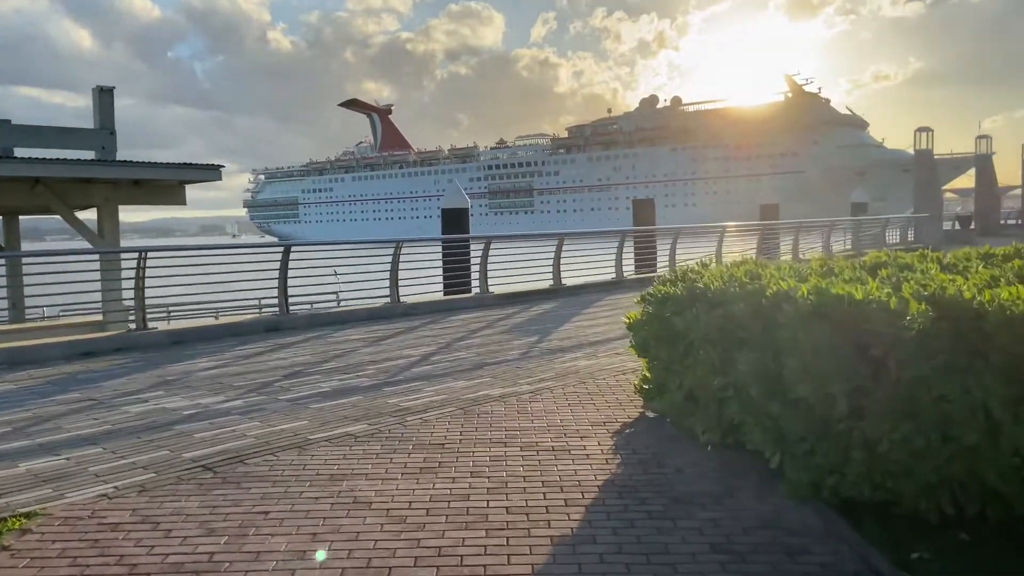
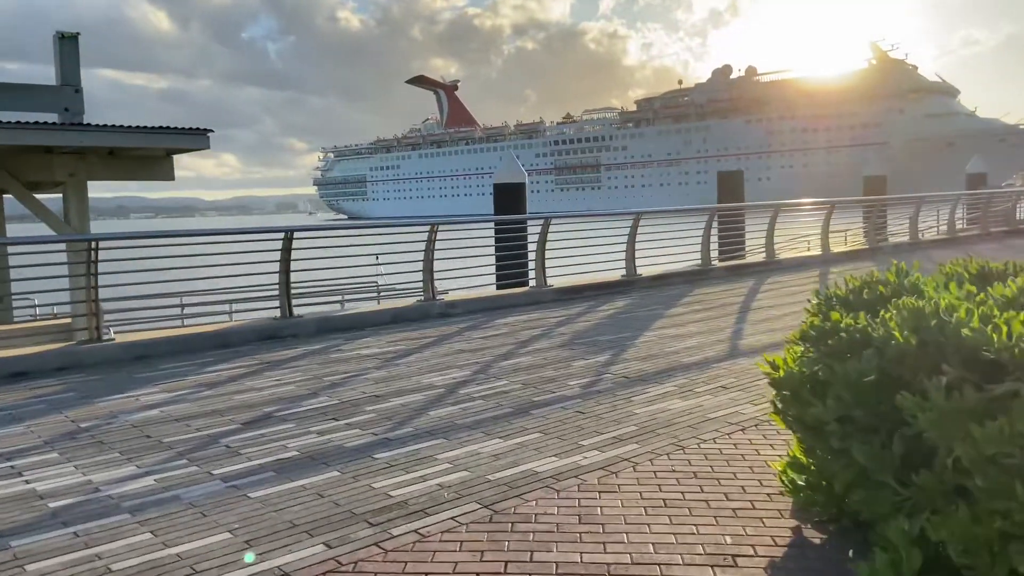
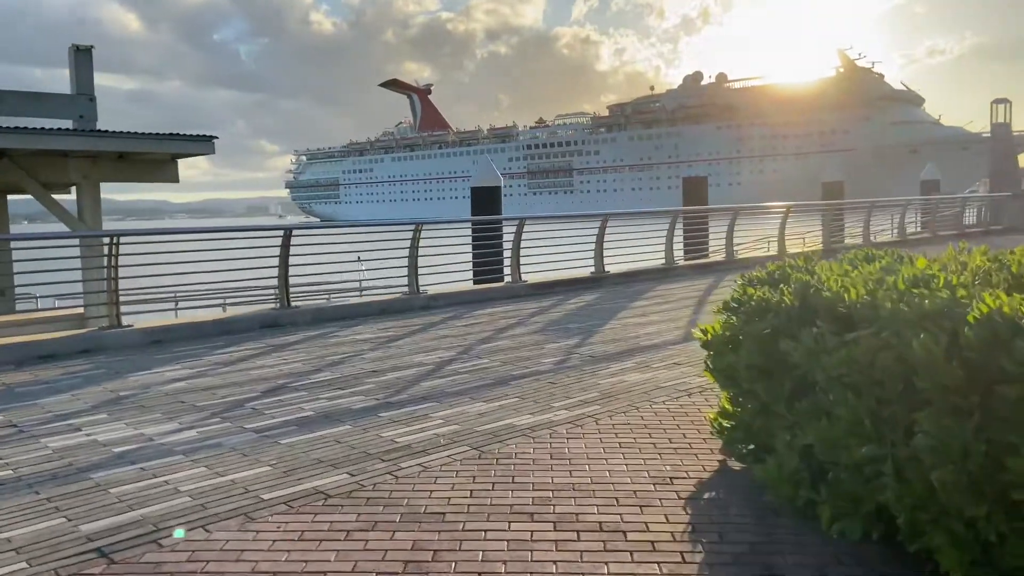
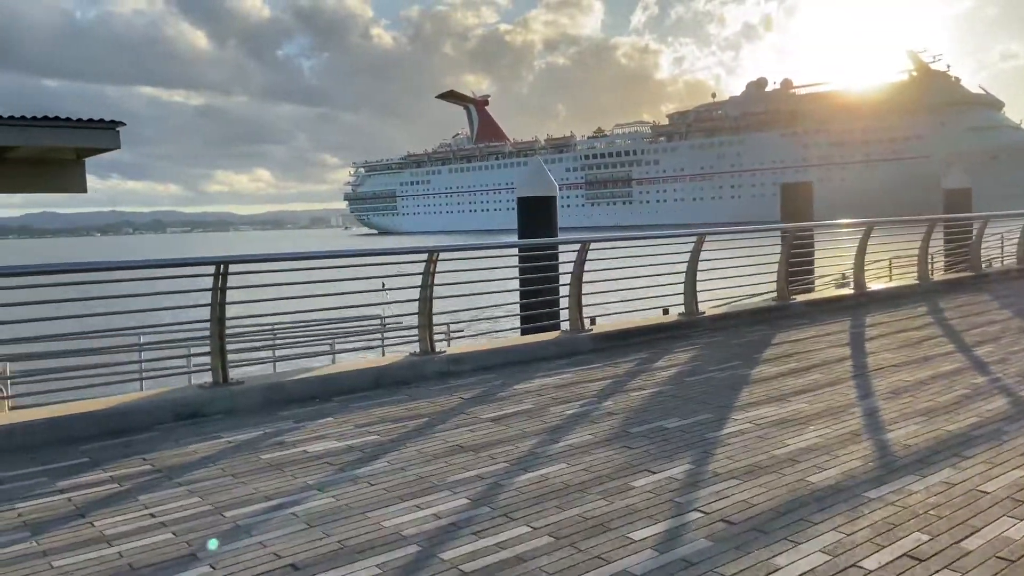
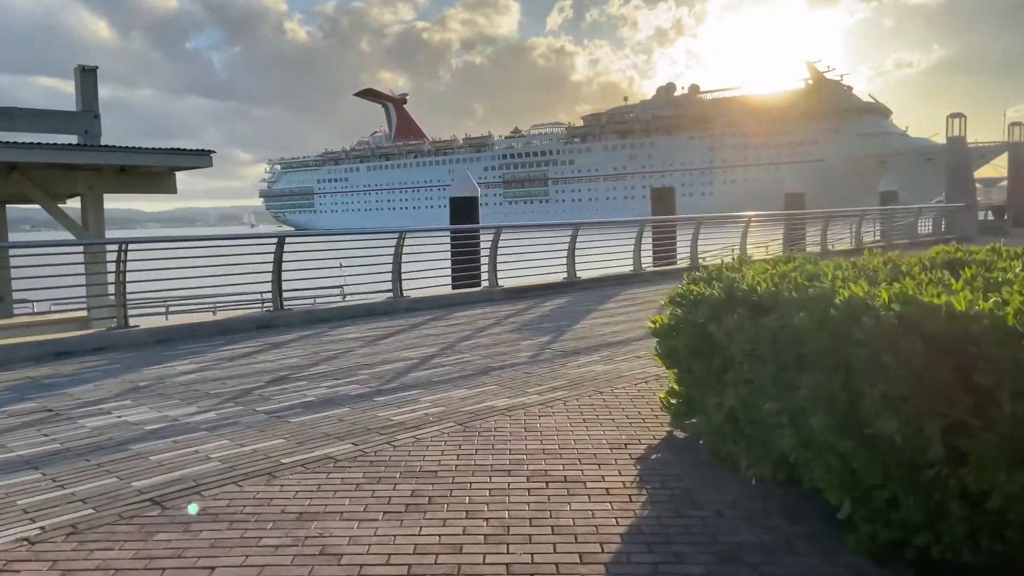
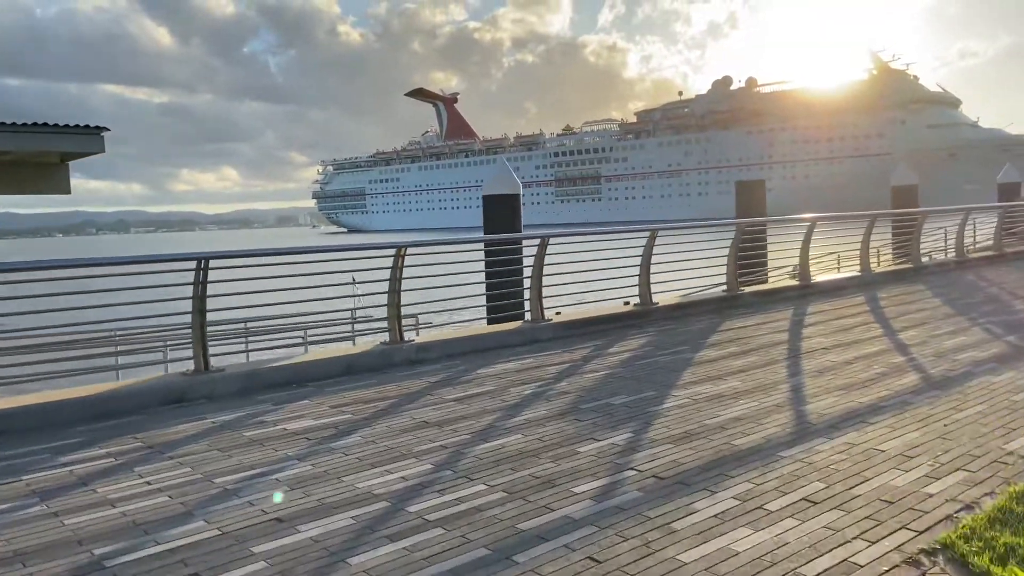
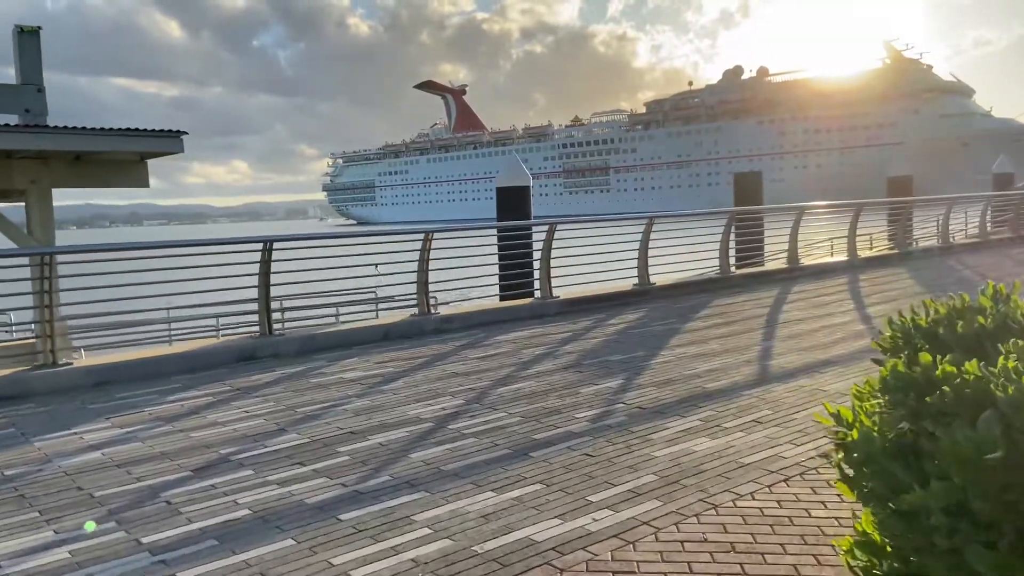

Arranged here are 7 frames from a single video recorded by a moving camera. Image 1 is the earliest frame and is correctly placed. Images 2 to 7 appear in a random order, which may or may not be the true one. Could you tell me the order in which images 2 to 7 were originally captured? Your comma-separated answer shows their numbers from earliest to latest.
5, 3, 2, 7, 6, 4
